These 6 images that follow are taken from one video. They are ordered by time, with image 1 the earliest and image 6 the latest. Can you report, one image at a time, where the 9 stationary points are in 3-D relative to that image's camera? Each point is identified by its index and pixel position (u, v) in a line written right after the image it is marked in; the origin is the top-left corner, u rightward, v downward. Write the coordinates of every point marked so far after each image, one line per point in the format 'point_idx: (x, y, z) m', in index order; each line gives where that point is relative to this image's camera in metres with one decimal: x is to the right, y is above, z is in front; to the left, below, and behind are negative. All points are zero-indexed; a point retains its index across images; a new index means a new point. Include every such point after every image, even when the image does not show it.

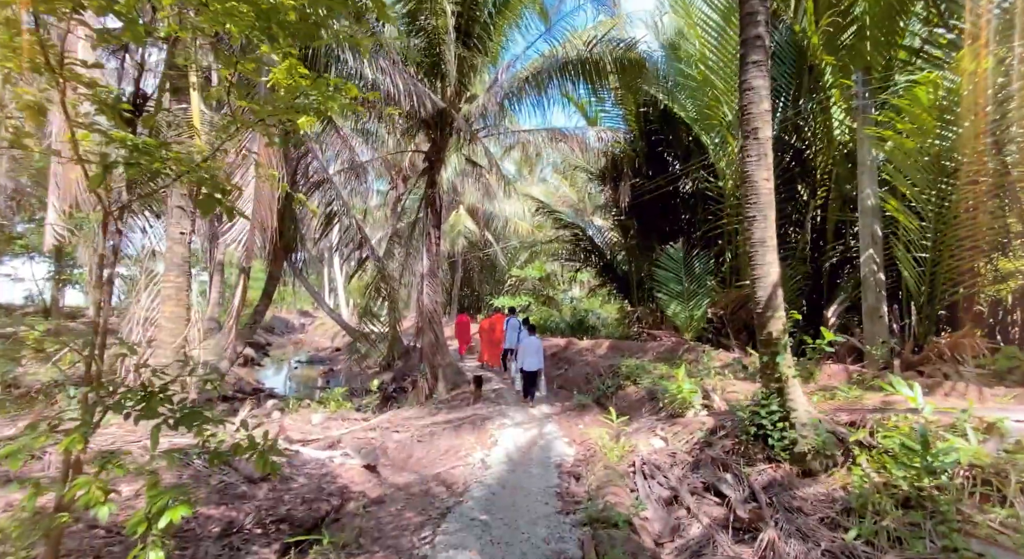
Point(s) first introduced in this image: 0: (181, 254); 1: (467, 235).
0: (-3.4, +0.3, +5.0) m
1: (-1.6, +1.7, +17.5) m
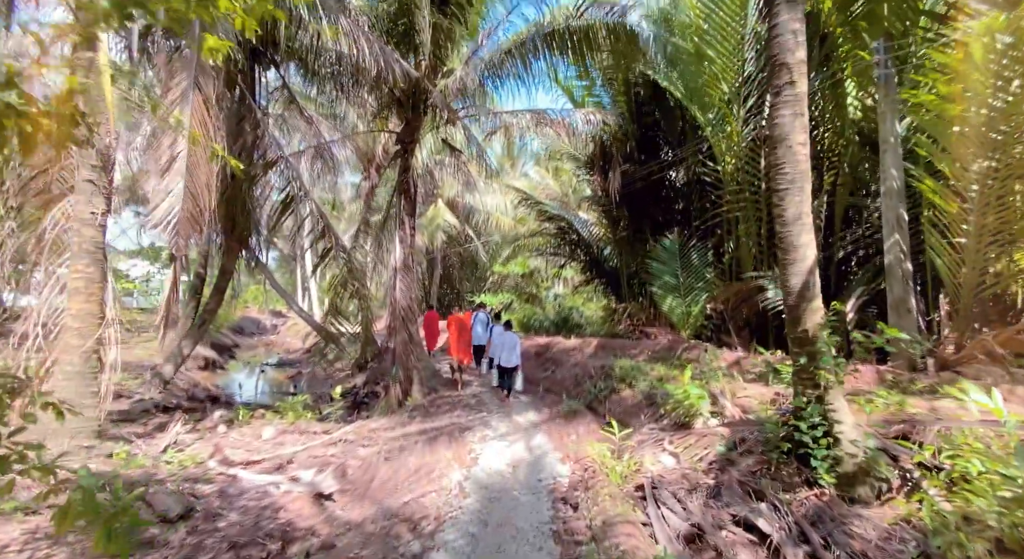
0: (-3.5, +0.3, +4.1) m
1: (-2.3, +1.8, +16.7) m
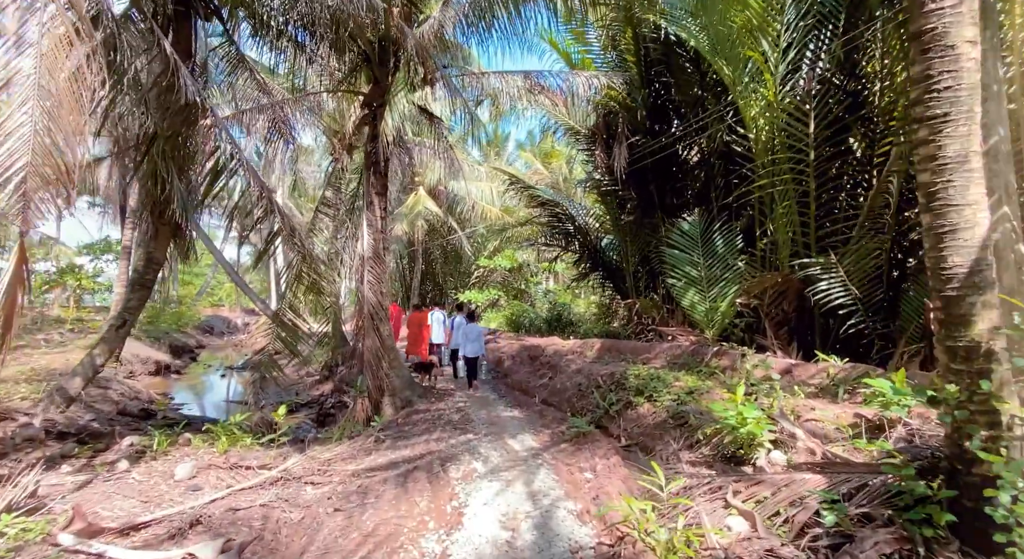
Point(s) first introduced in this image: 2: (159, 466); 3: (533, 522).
0: (-3.6, +0.4, +2.8) m
1: (-2.7, +2.0, +15.4) m
2: (-3.0, -1.6, +4.2) m
3: (+0.1, -1.5, +3.1) m
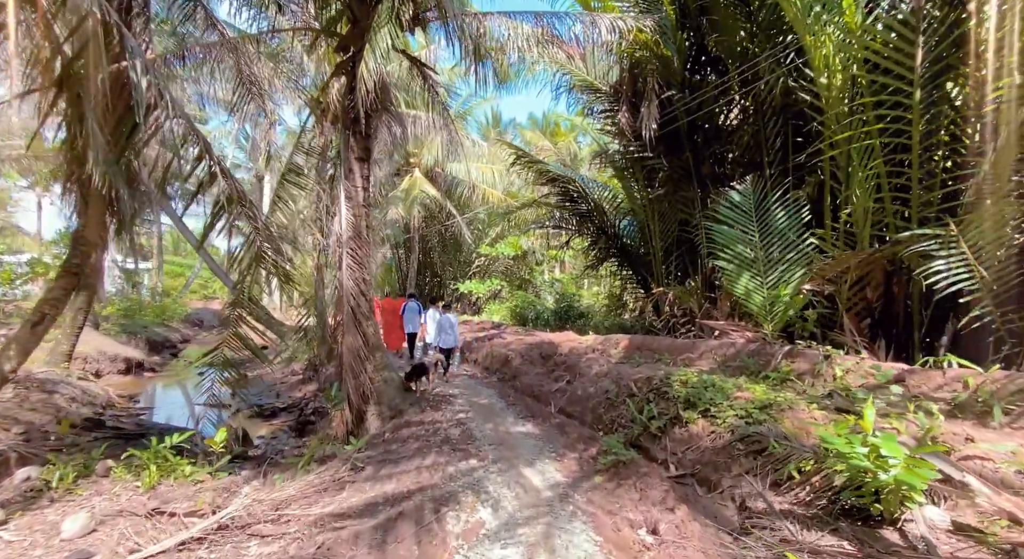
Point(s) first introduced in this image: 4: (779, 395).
0: (-3.4, +0.5, +1.6) m
1: (-2.6, +2.3, +14.2) m
2: (-2.9, -1.5, +3.1) m
3: (+0.2, -1.4, +1.9) m
4: (+2.0, -0.9, +3.7) m
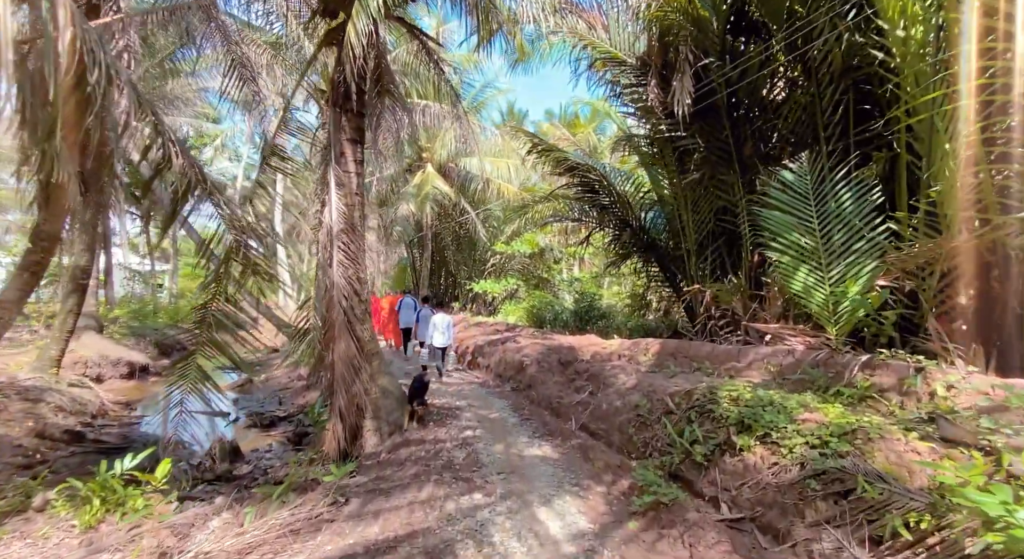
0: (-3.5, +0.5, +1.0) m
1: (-2.1, +2.3, +13.6) m
2: (-2.9, -1.5, +2.5) m
3: (+0.2, -1.3, +1.2) m
4: (+2.1, -0.8, +2.9) m
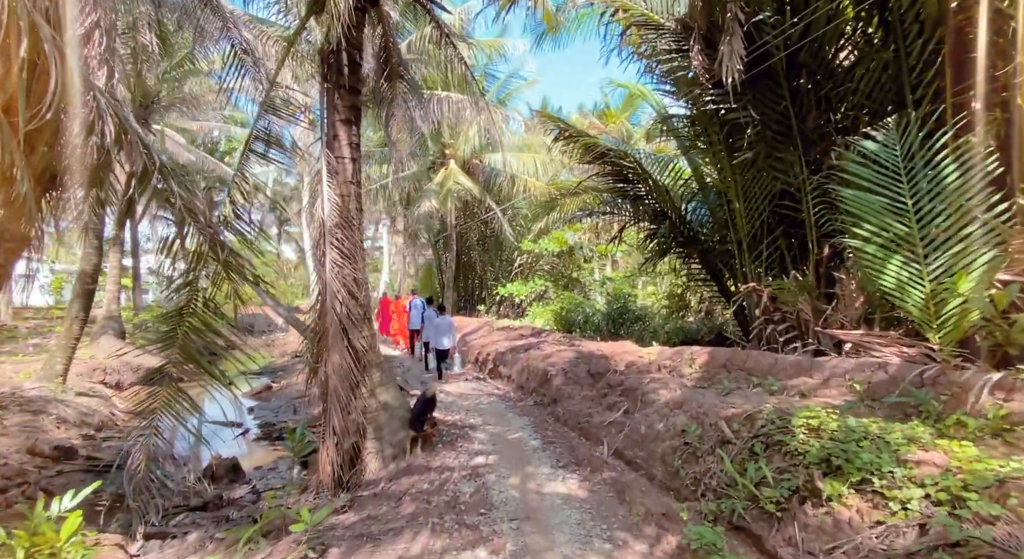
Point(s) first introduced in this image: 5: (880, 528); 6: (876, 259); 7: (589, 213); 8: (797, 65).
0: (-3.5, +0.5, +0.6) m
1: (-1.4, +2.3, +13.1) m
2: (-2.8, -1.5, +2.0) m
3: (+0.2, -1.3, +0.5) m
4: (+2.2, -0.8, +2.1) m
5: (+1.6, -1.1, +2.1) m
6: (+2.5, +0.1, +3.4) m
7: (+1.3, +1.1, +8.0) m
8: (+2.7, +2.0, +4.5) m
